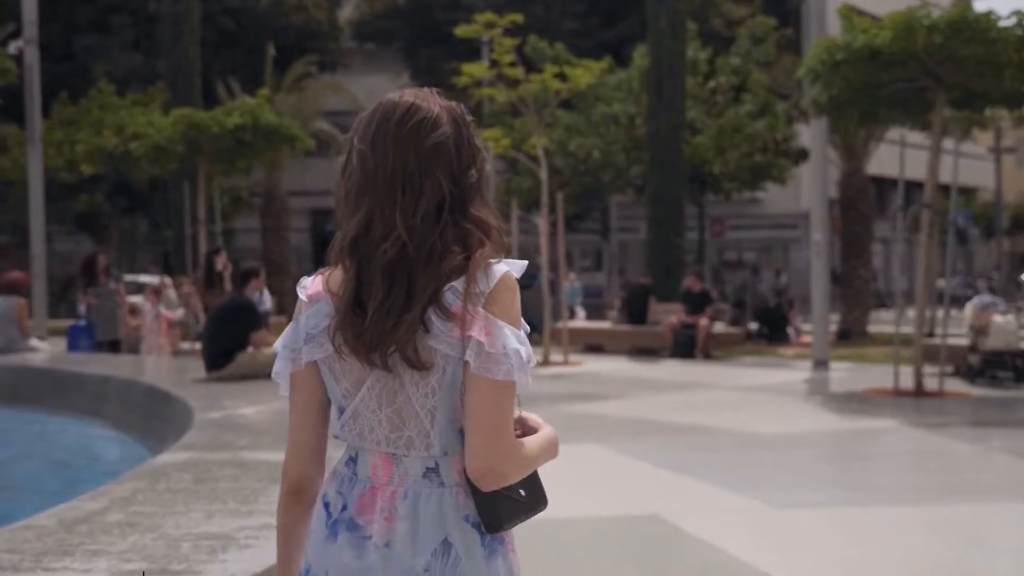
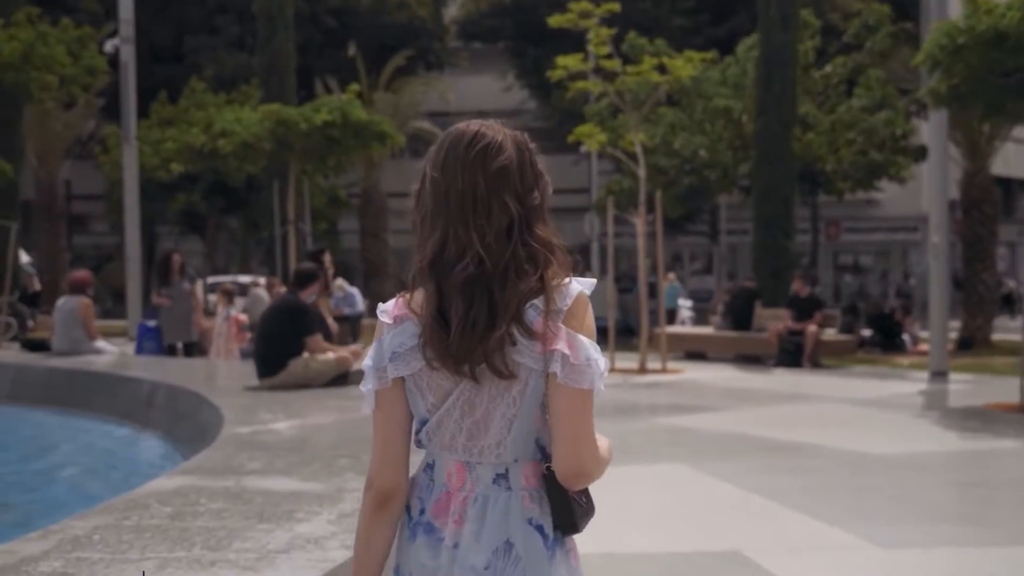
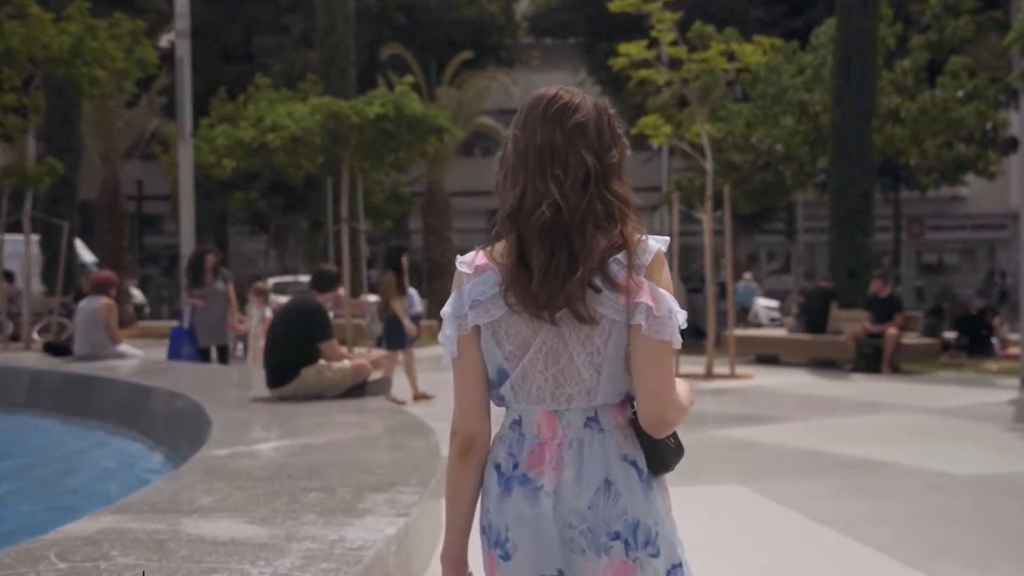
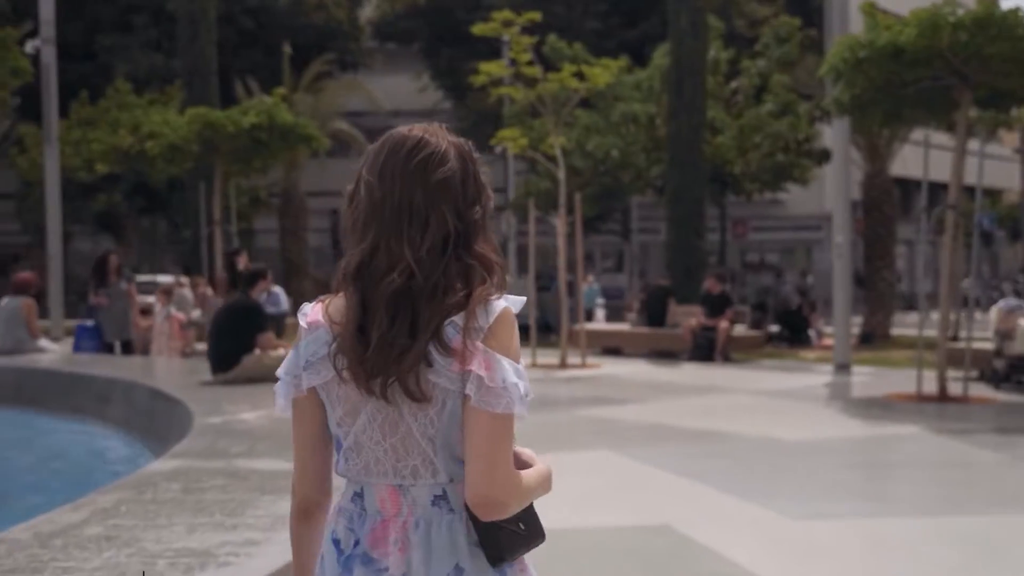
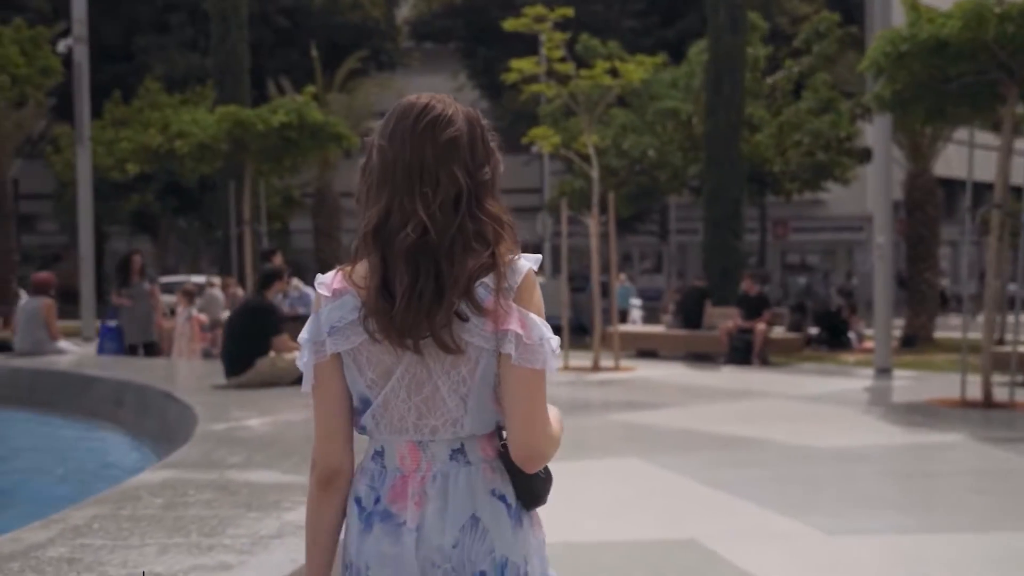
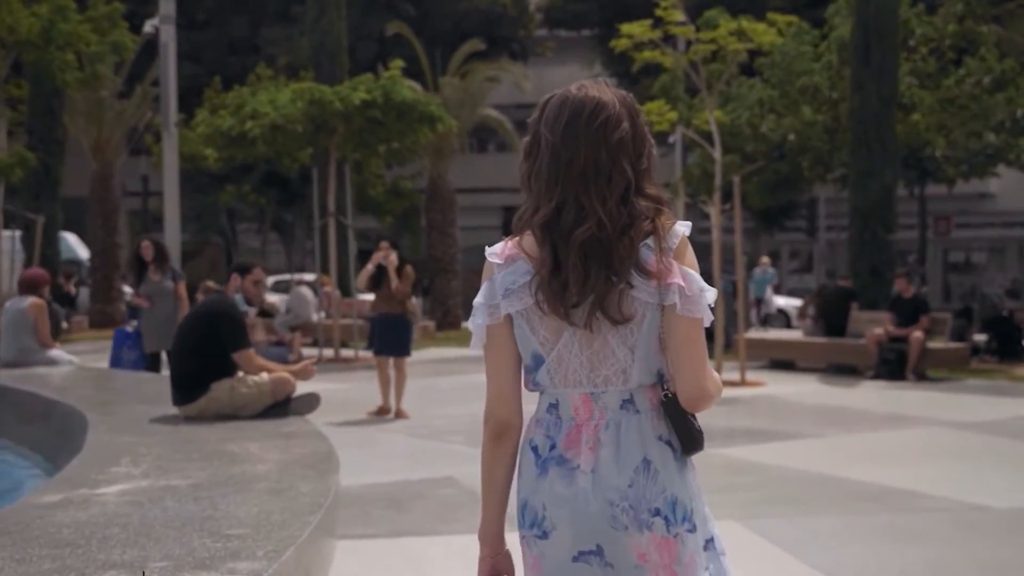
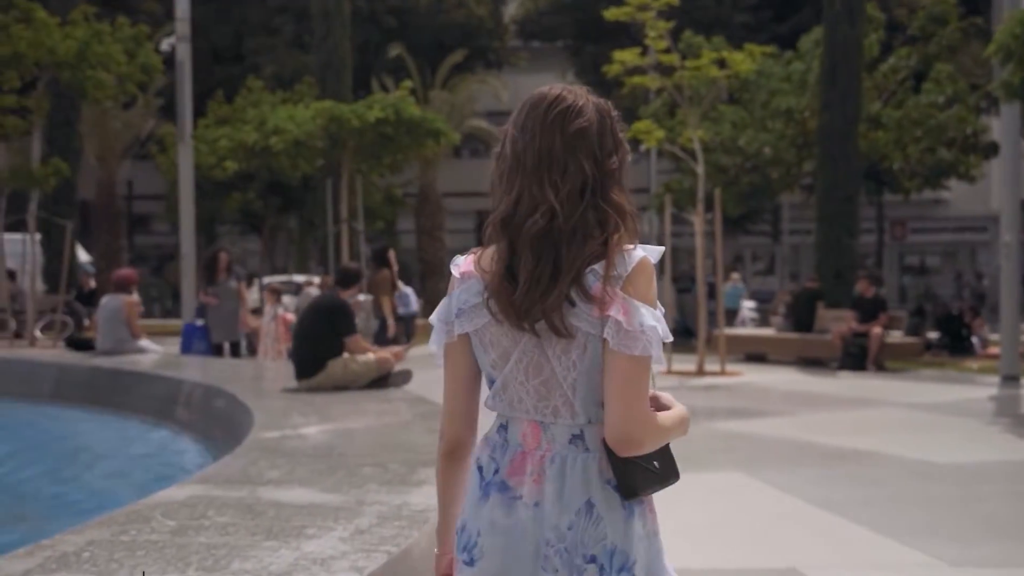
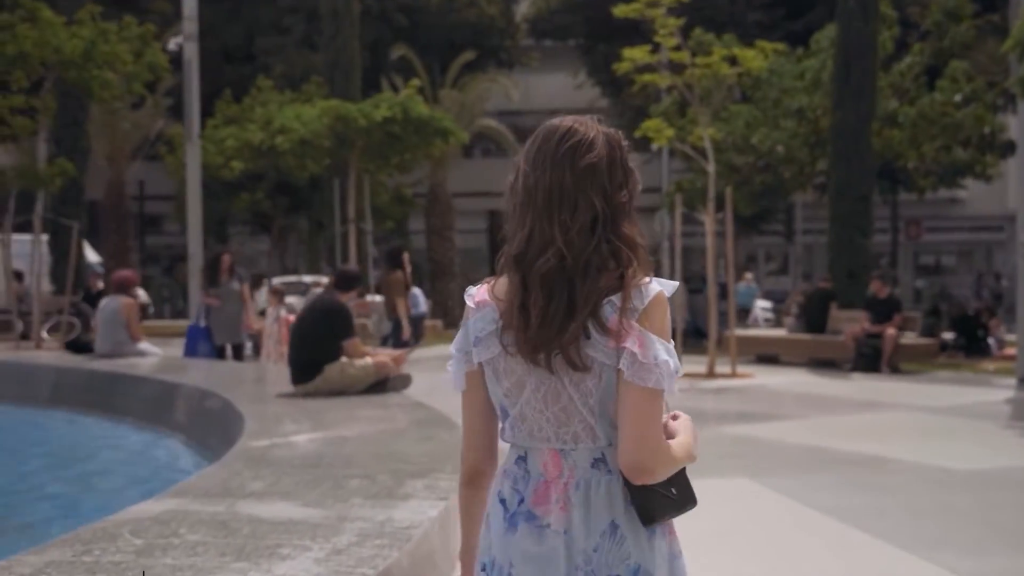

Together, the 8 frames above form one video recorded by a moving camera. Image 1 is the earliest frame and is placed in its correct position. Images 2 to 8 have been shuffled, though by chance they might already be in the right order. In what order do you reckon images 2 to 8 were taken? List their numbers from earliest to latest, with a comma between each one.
4, 5, 2, 7, 8, 3, 6
